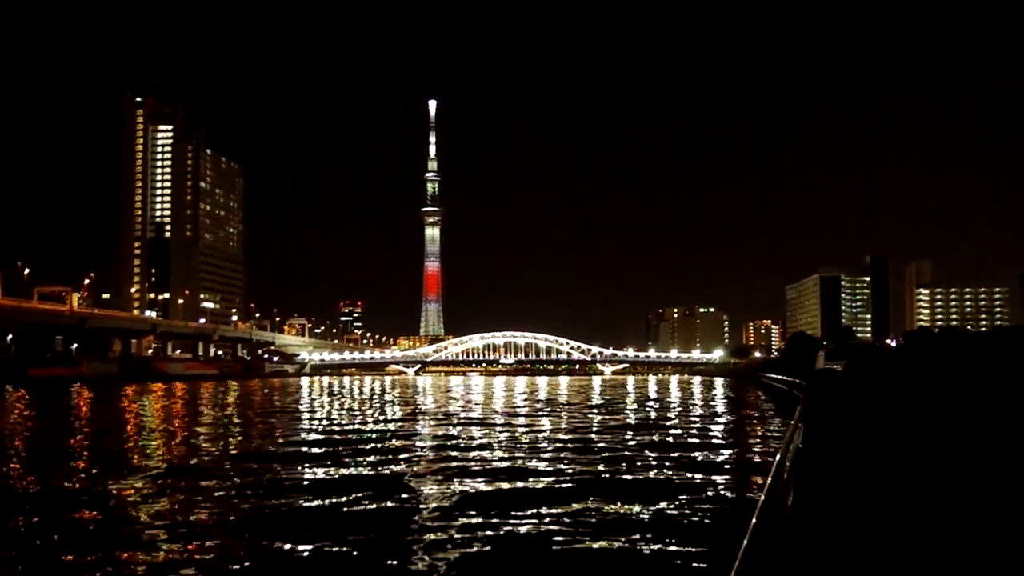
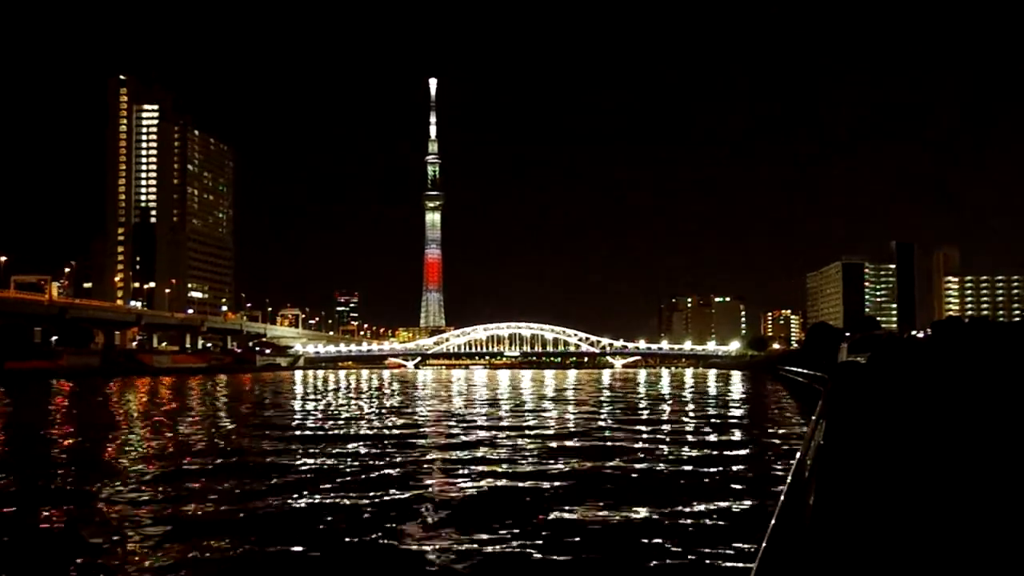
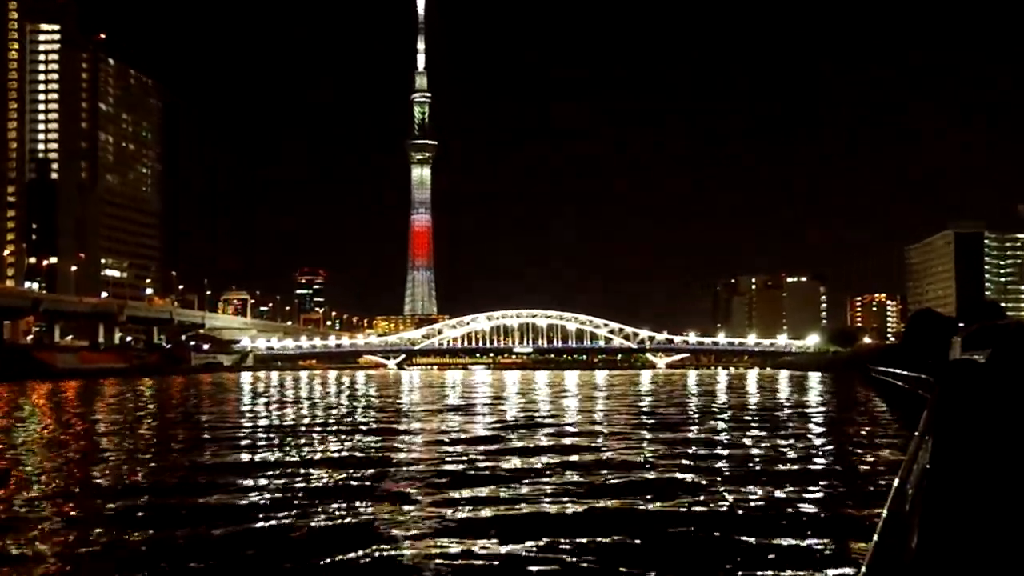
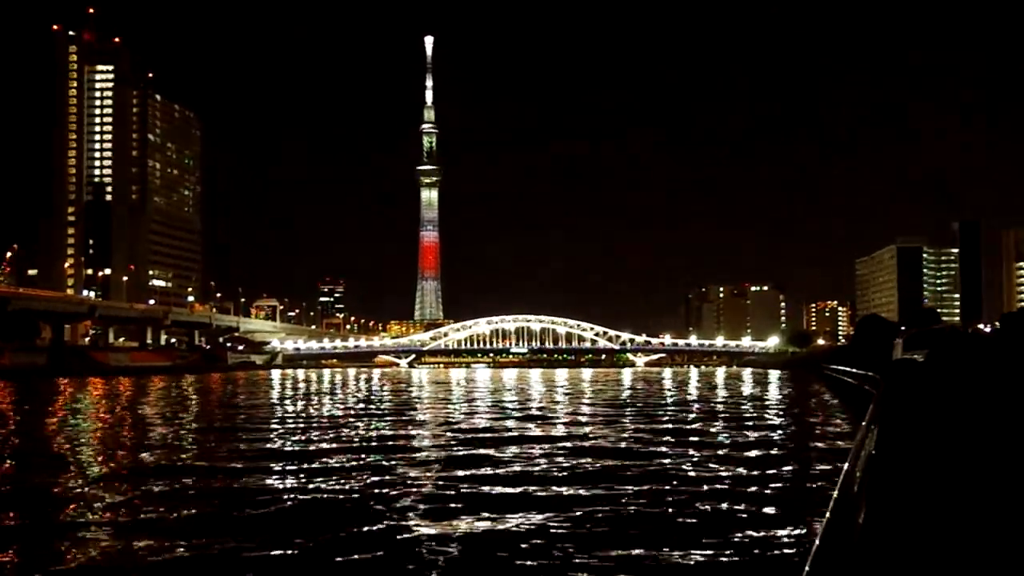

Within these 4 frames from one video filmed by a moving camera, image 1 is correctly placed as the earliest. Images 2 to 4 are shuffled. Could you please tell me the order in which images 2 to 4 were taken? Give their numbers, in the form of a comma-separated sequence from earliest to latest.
2, 4, 3
